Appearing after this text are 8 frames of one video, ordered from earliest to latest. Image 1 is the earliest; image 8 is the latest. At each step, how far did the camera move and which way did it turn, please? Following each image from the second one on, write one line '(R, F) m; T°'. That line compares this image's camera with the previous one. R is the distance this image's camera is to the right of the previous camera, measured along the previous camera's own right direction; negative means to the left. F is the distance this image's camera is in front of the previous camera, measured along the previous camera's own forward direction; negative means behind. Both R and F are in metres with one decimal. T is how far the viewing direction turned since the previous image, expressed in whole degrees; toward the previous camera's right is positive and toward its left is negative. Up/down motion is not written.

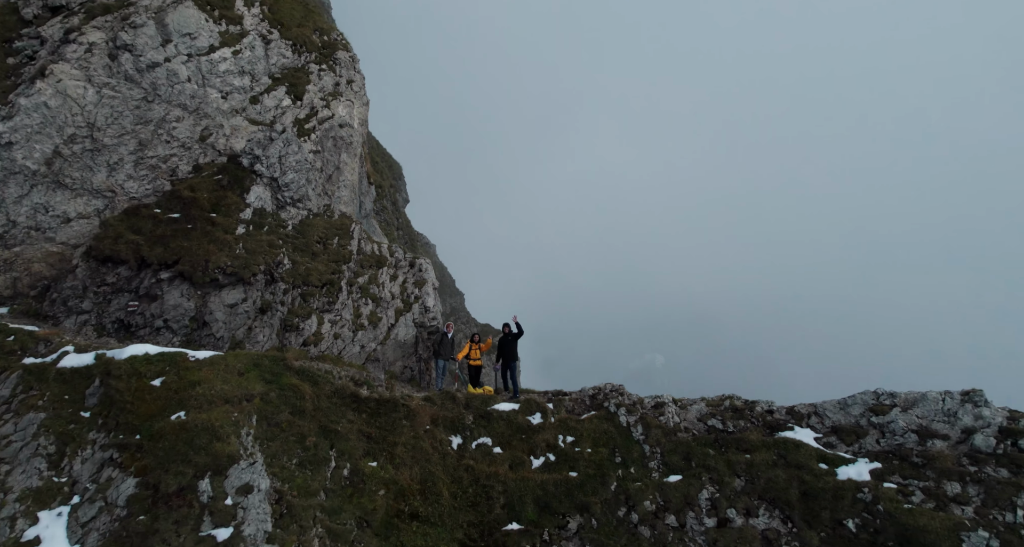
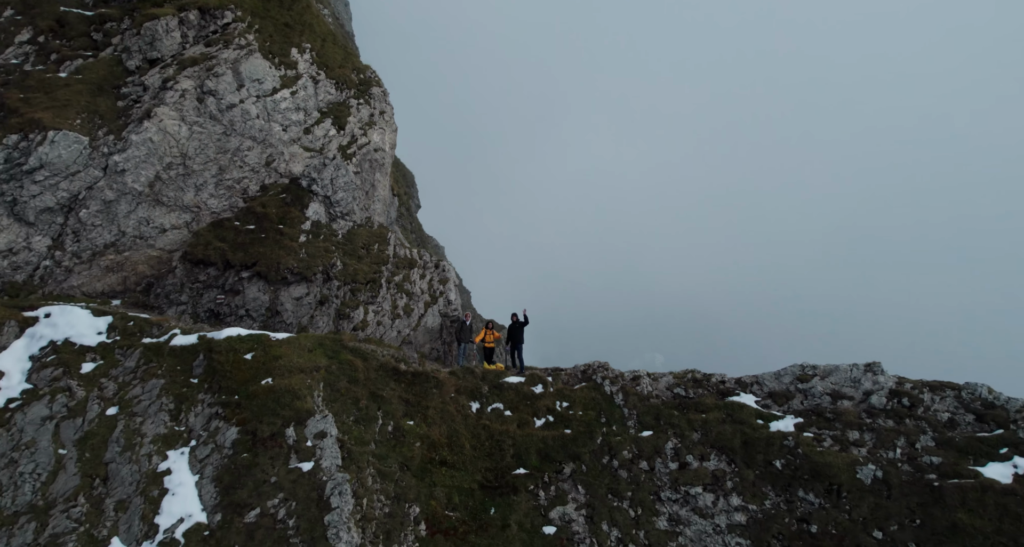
(-0.1, -2.5) m; 0°
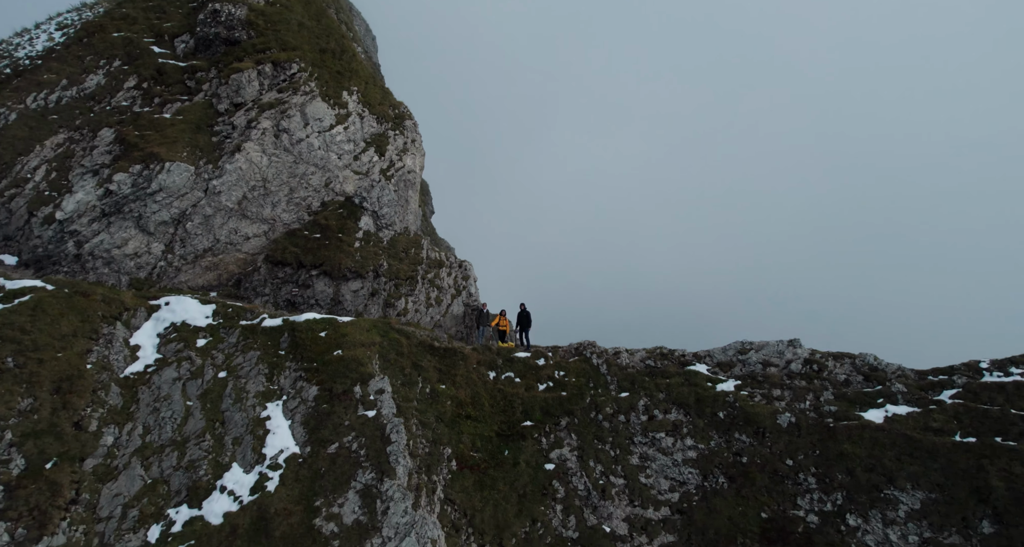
(-0.2, -3.5) m; 0°
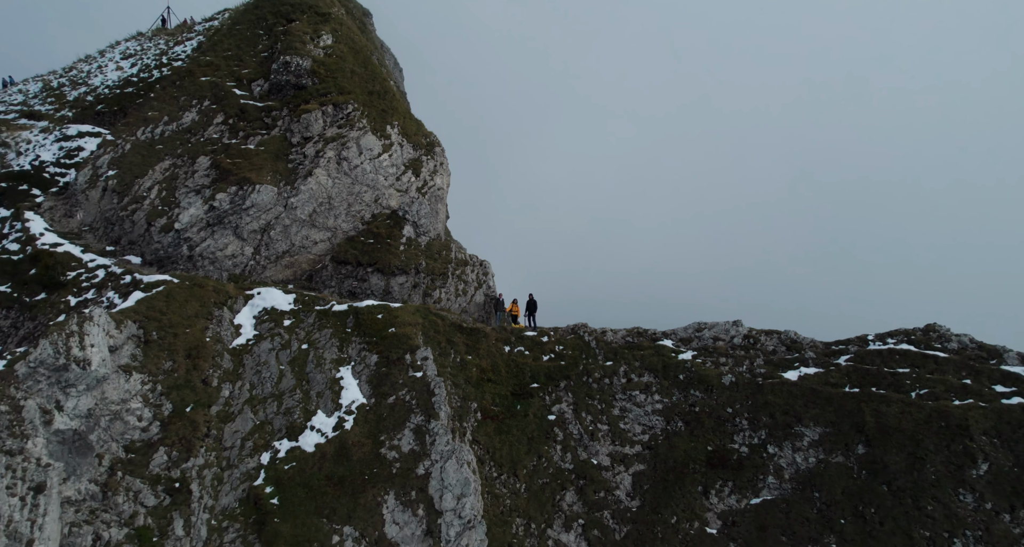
(-0.4, -4.5) m; 0°
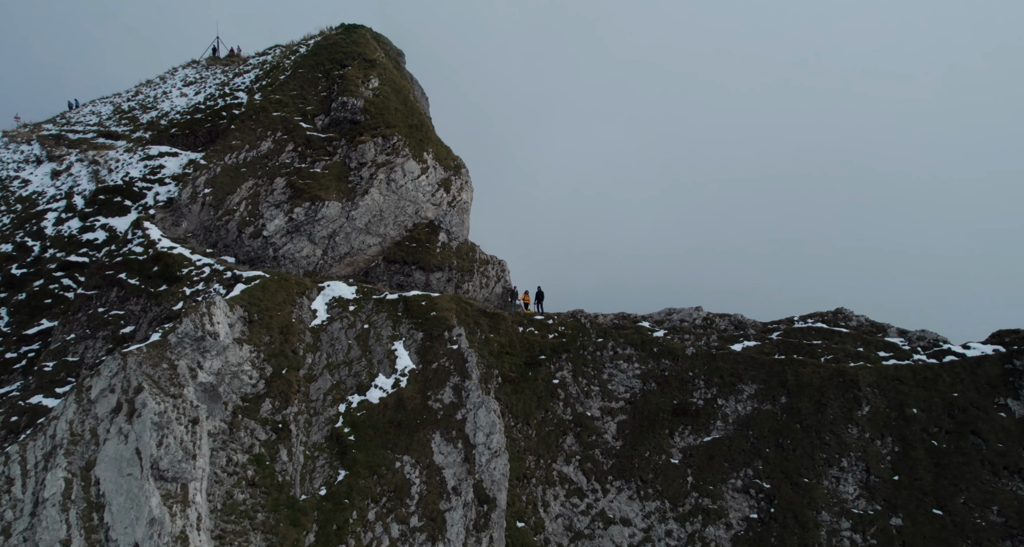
(-0.6, -5.5) m; 0°
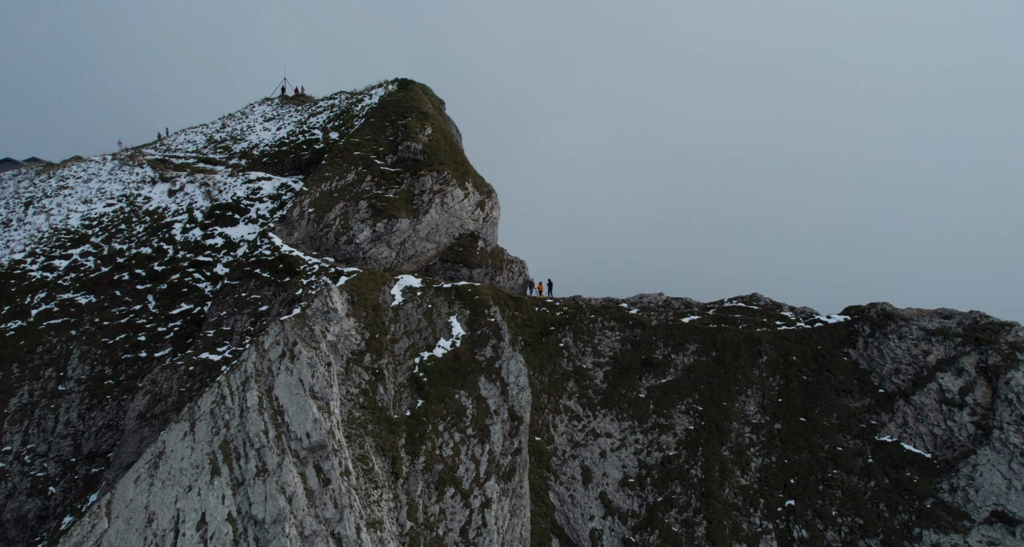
(-1.1, -10.3) m; 0°
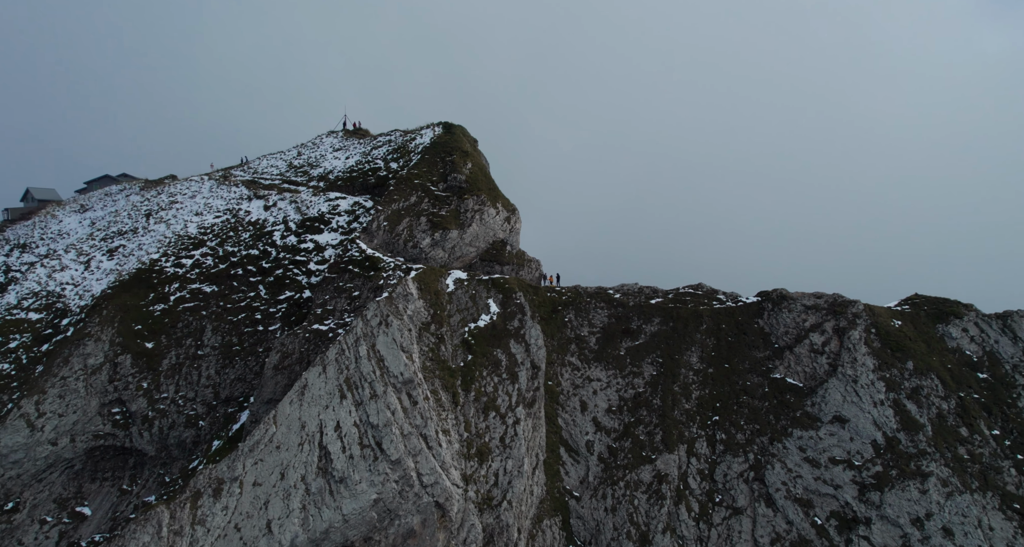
(-1.7, -14.1) m; 0°
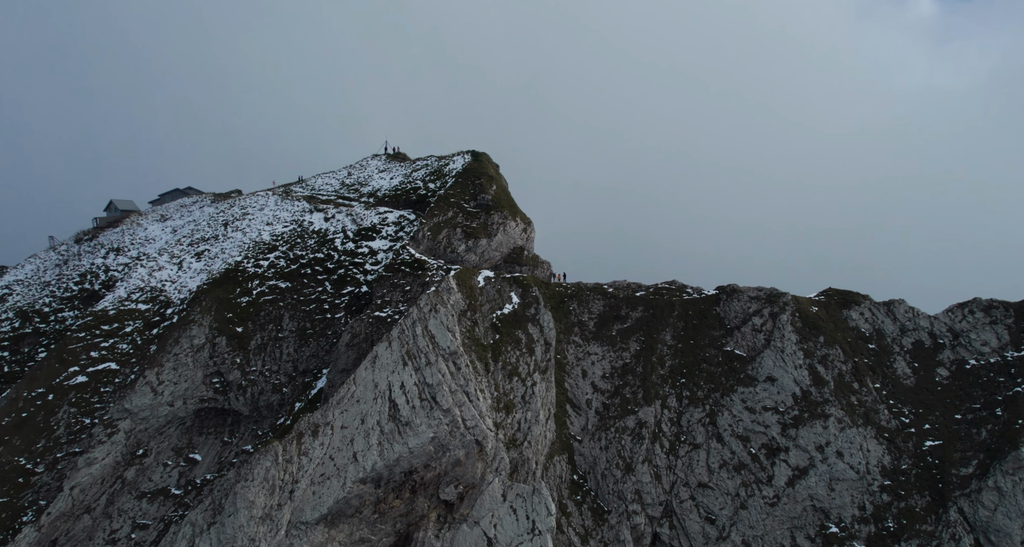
(-1.8, -13.7) m; 0°
